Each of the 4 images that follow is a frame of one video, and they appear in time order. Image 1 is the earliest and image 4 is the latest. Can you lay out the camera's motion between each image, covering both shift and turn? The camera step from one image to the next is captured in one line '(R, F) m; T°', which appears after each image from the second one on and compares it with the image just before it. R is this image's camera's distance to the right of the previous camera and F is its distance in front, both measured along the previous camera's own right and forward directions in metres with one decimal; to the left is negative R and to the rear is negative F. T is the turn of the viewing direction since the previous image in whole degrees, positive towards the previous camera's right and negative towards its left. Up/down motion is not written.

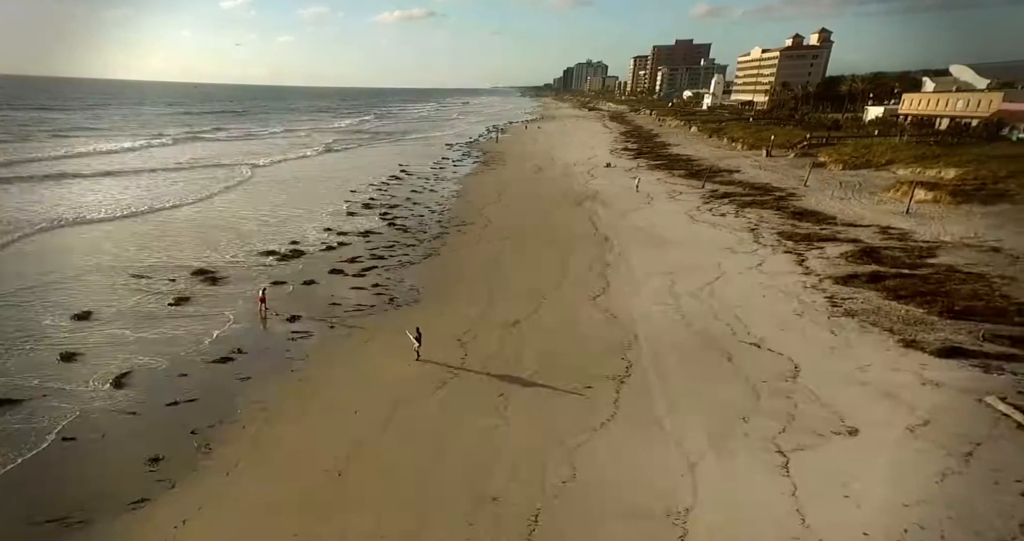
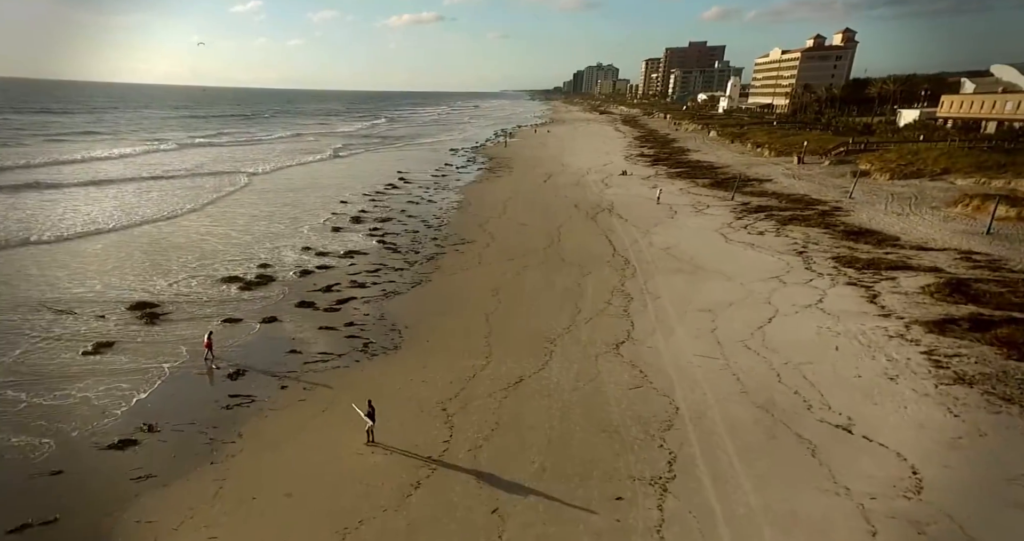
(+0.1, +3.5) m; -1°
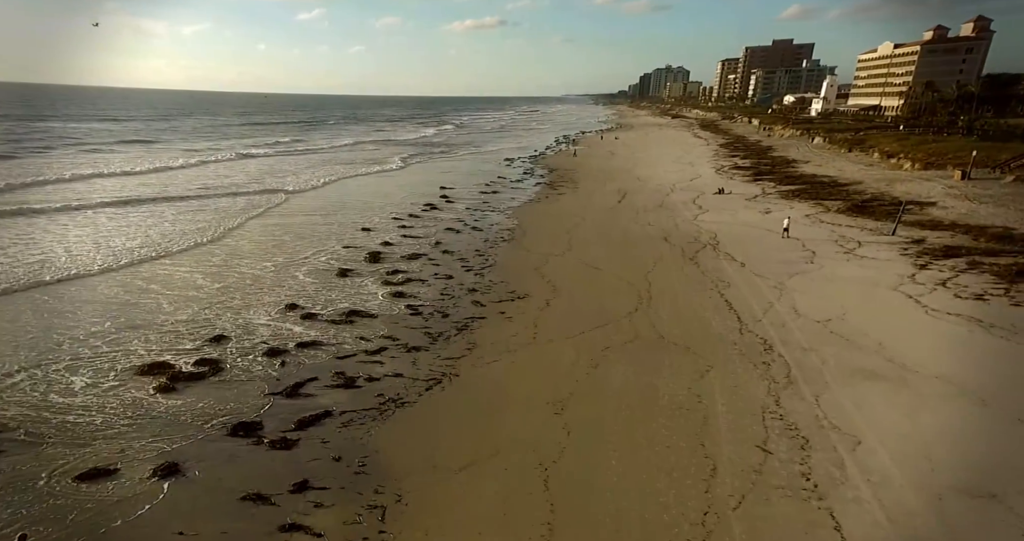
(-0.4, +7.6) m; -6°
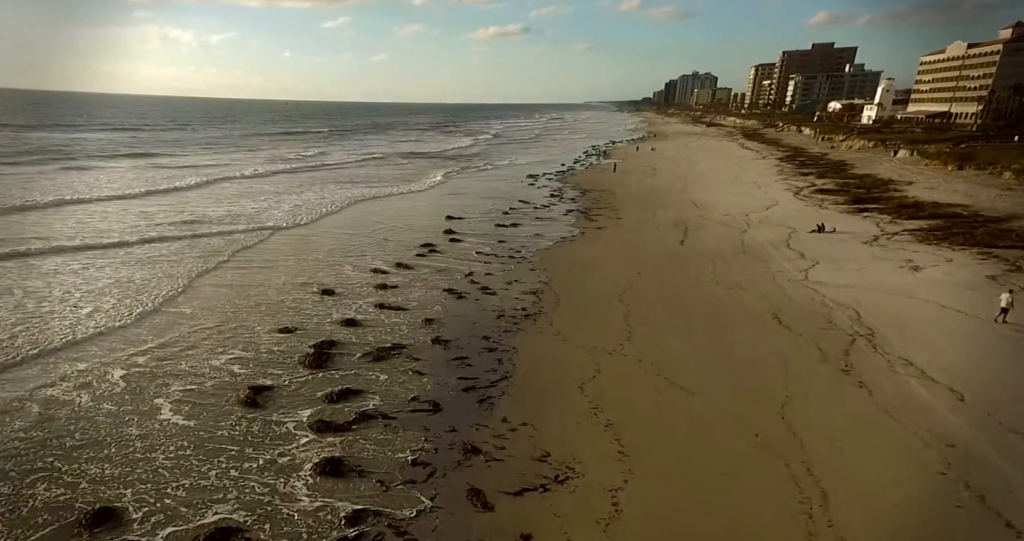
(-0.3, +8.9) m; -2°
